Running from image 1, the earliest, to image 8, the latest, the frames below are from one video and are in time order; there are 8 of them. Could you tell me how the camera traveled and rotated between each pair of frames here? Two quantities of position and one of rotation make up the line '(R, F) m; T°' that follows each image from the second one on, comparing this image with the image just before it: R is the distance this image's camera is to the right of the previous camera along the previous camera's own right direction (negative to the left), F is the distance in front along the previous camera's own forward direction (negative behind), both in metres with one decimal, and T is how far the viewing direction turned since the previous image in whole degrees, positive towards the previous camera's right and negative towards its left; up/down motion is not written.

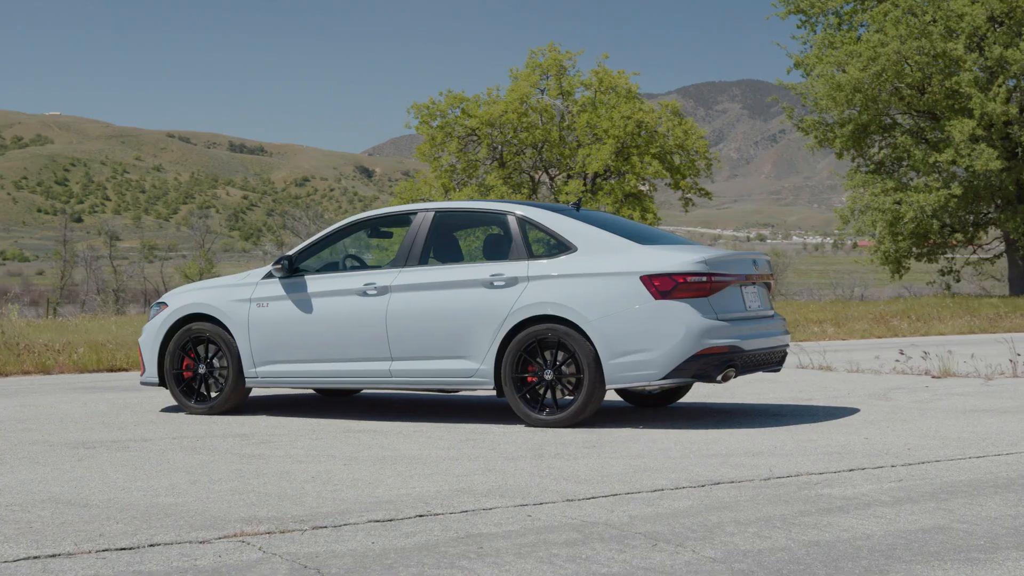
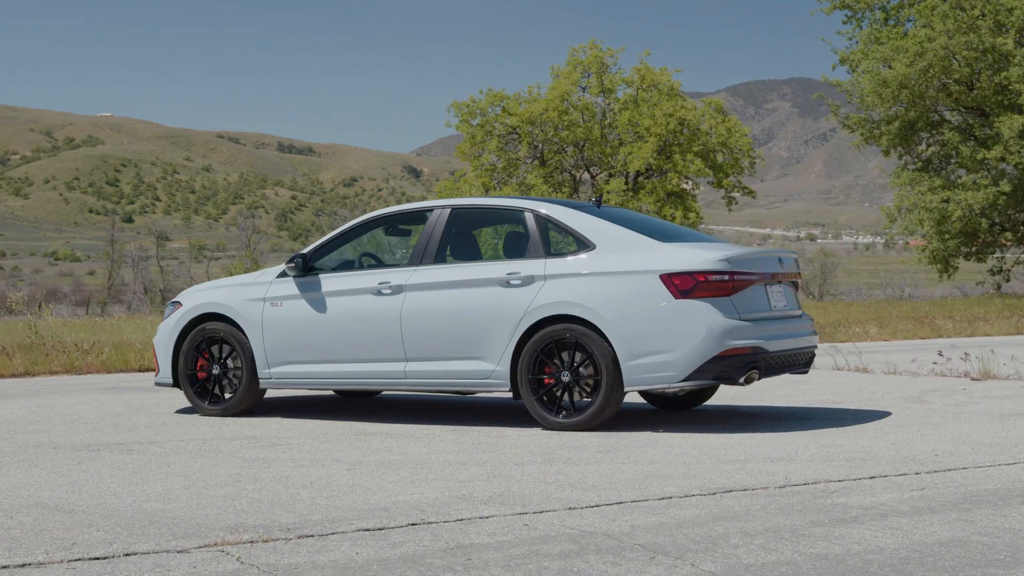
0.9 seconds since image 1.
(+0.2, +0.2) m; -2°
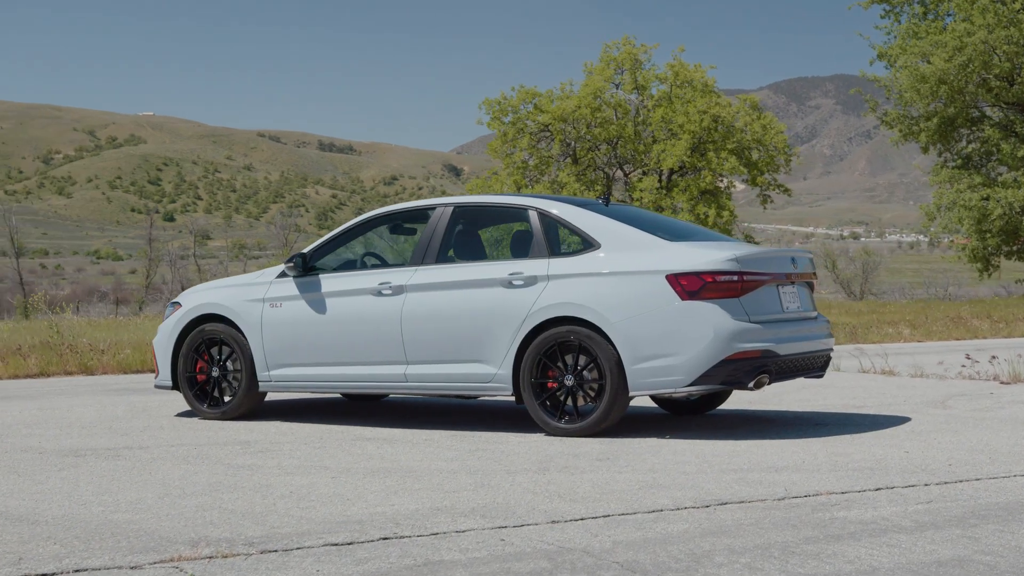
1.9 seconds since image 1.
(+0.2, +0.2) m; -2°
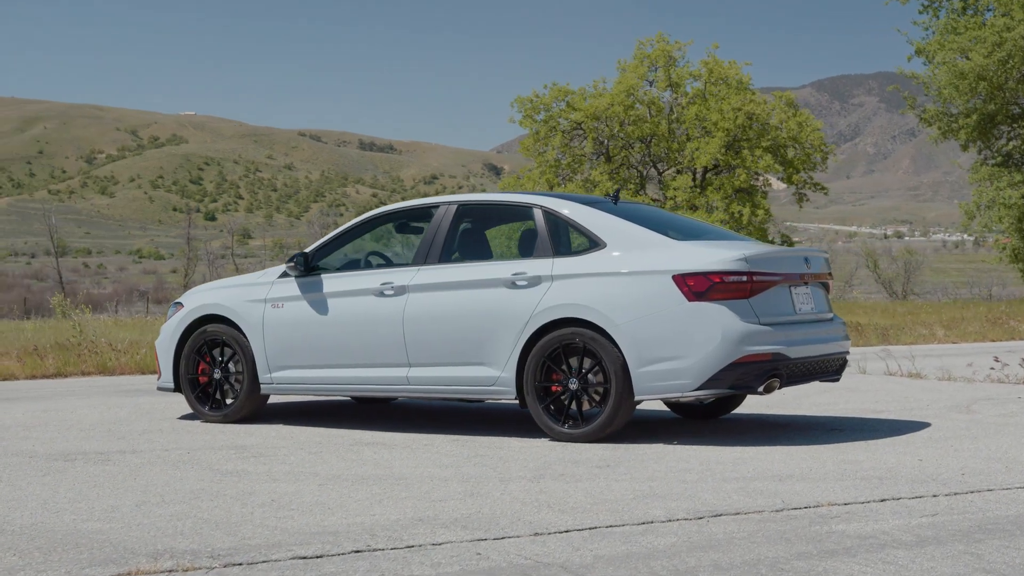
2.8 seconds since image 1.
(+0.2, +0.2) m; -2°
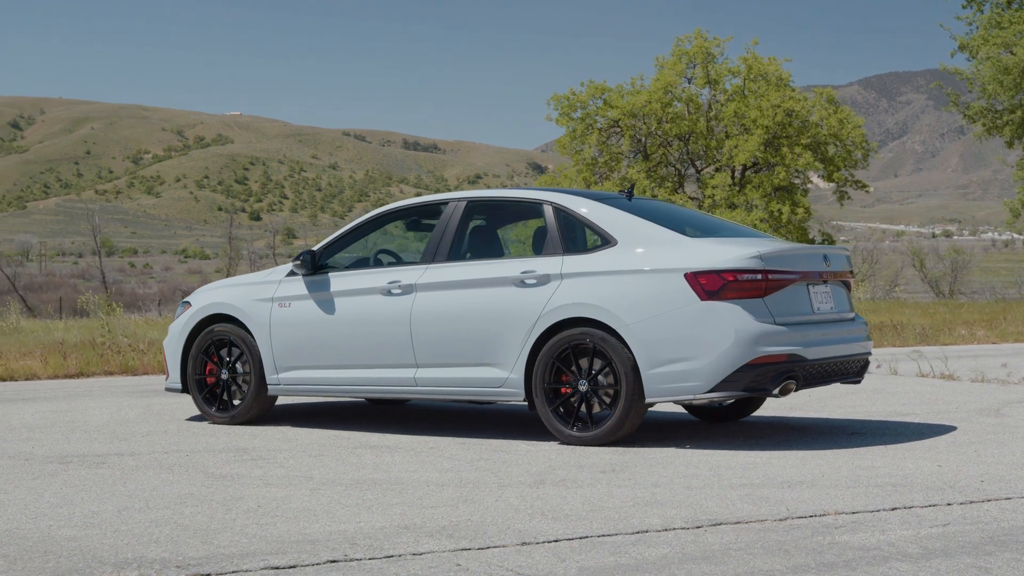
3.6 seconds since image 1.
(+0.2, +0.2) m; -2°
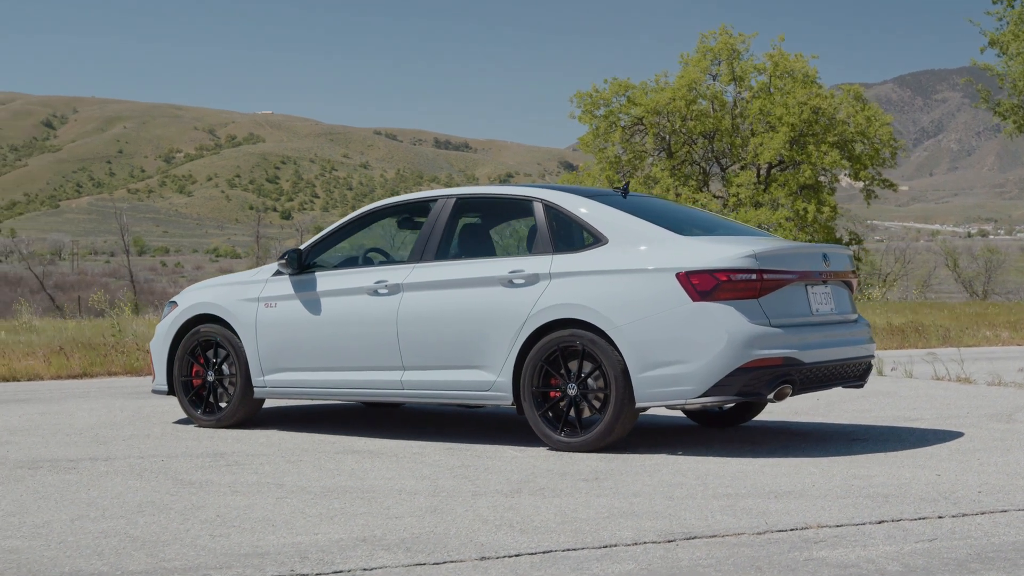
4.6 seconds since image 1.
(+0.3, +0.2) m; -1°
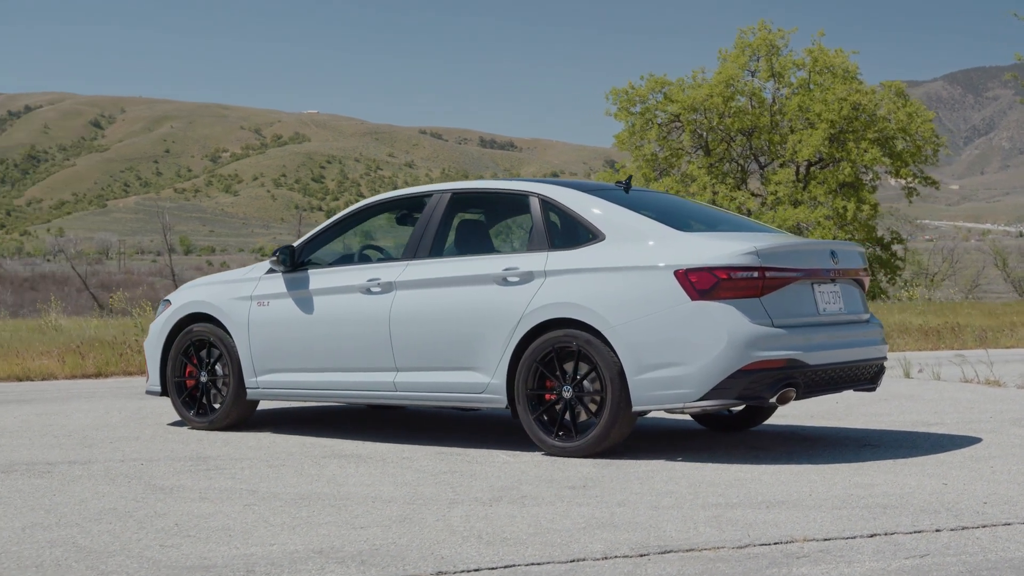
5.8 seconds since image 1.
(+0.3, +0.2) m; -2°
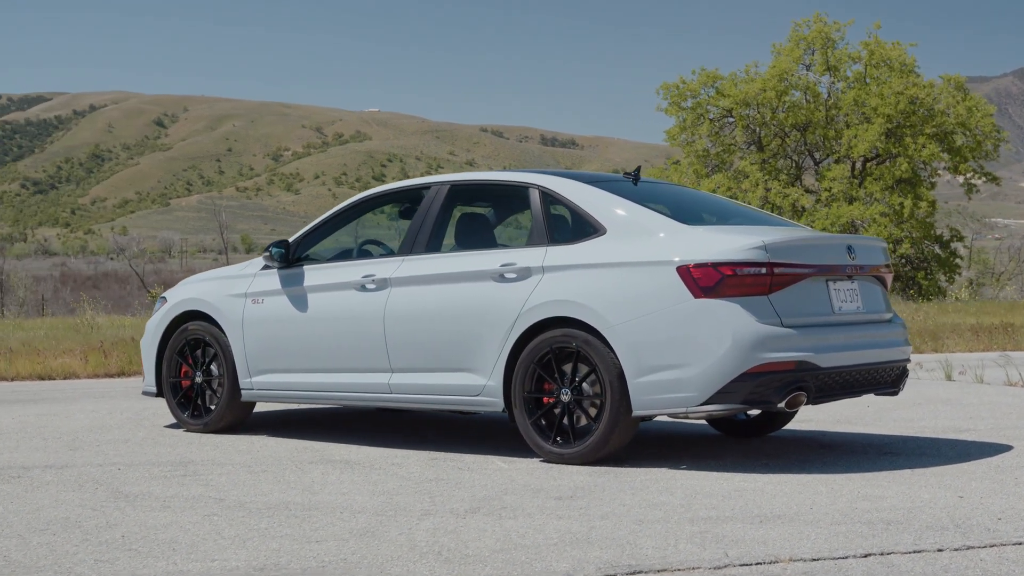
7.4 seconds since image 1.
(+0.4, +0.3) m; -3°
